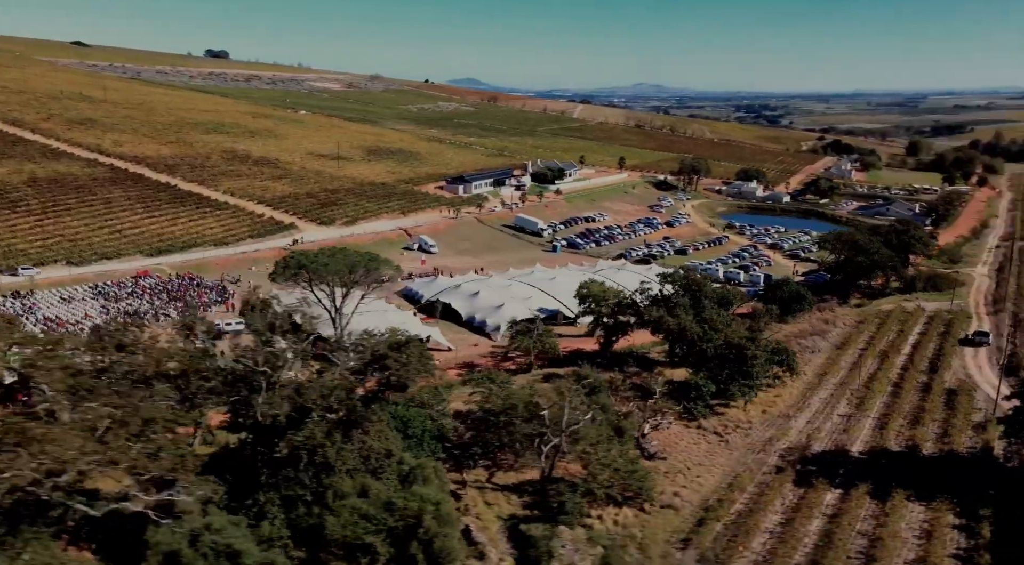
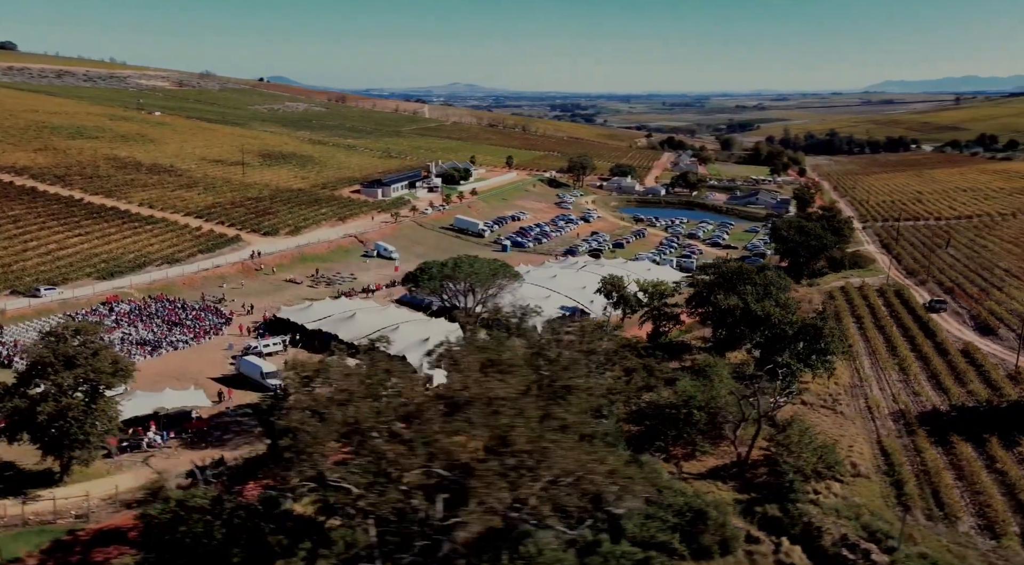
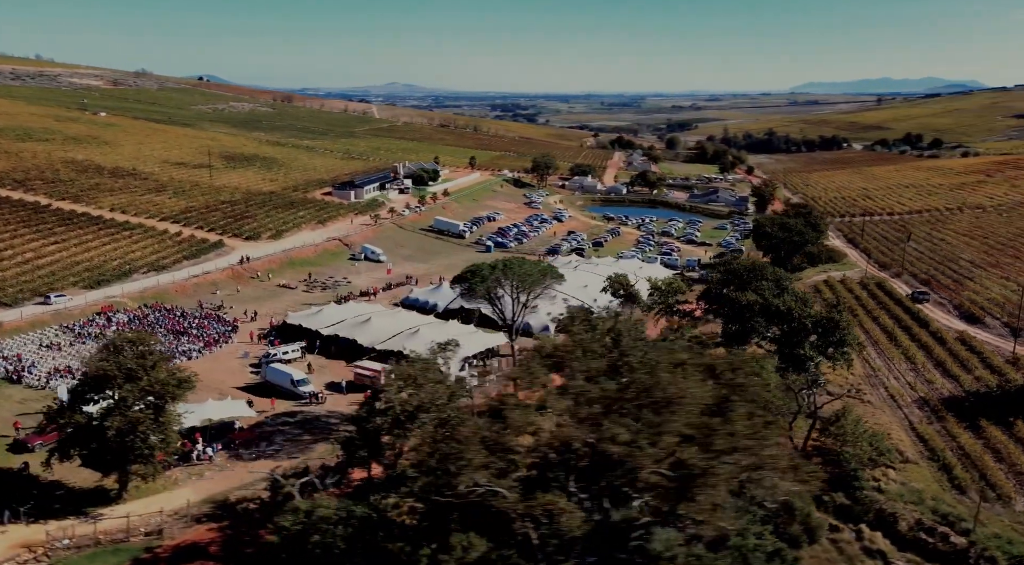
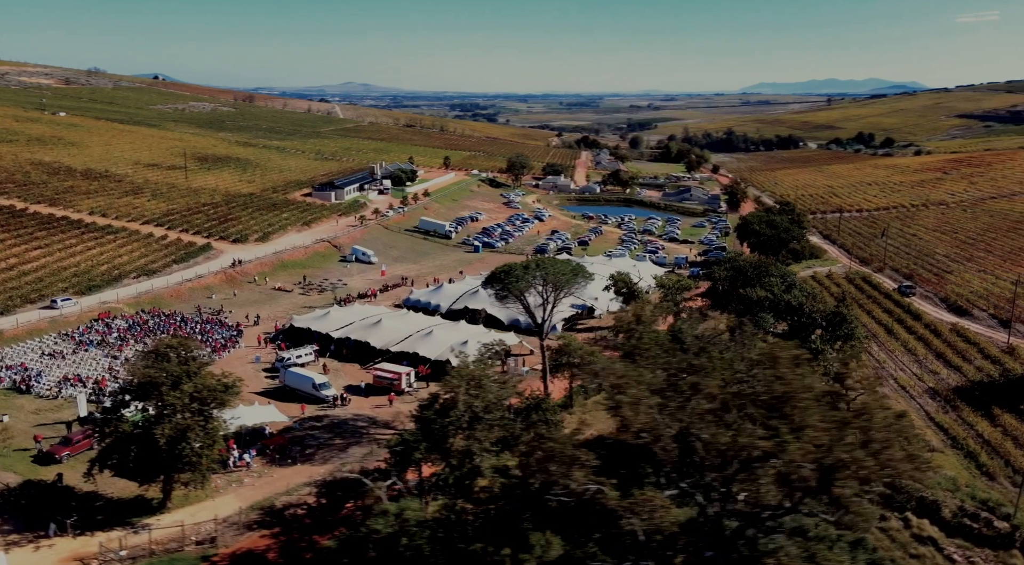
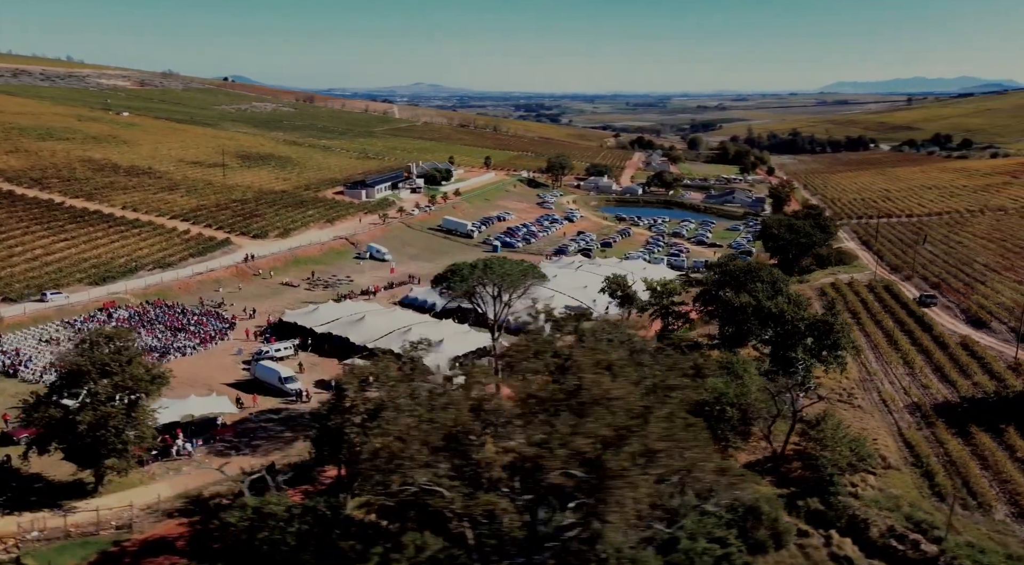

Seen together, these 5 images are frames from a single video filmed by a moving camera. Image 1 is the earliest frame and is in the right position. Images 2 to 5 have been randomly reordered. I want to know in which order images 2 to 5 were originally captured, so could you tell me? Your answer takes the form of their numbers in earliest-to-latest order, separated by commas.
2, 5, 3, 4
